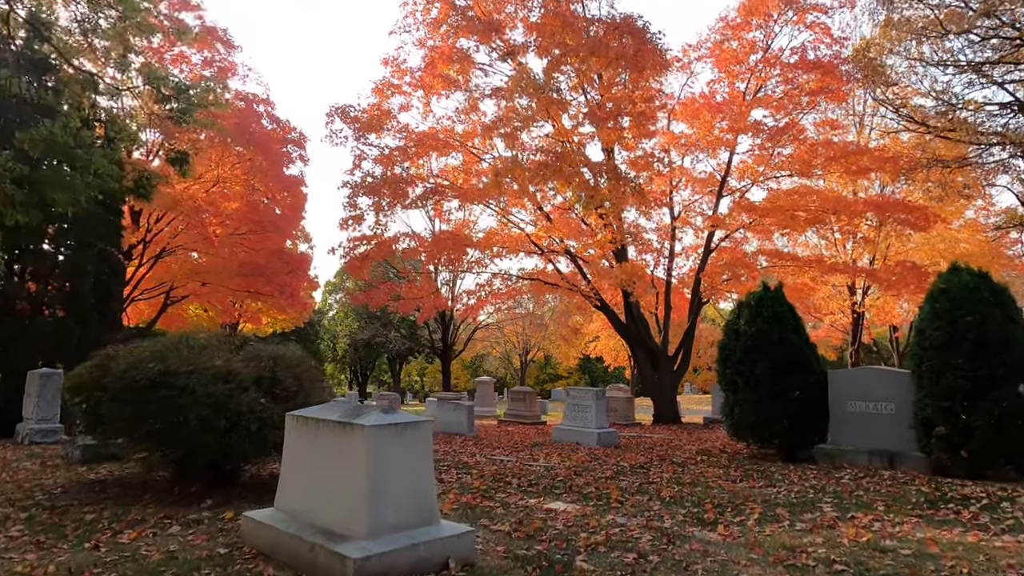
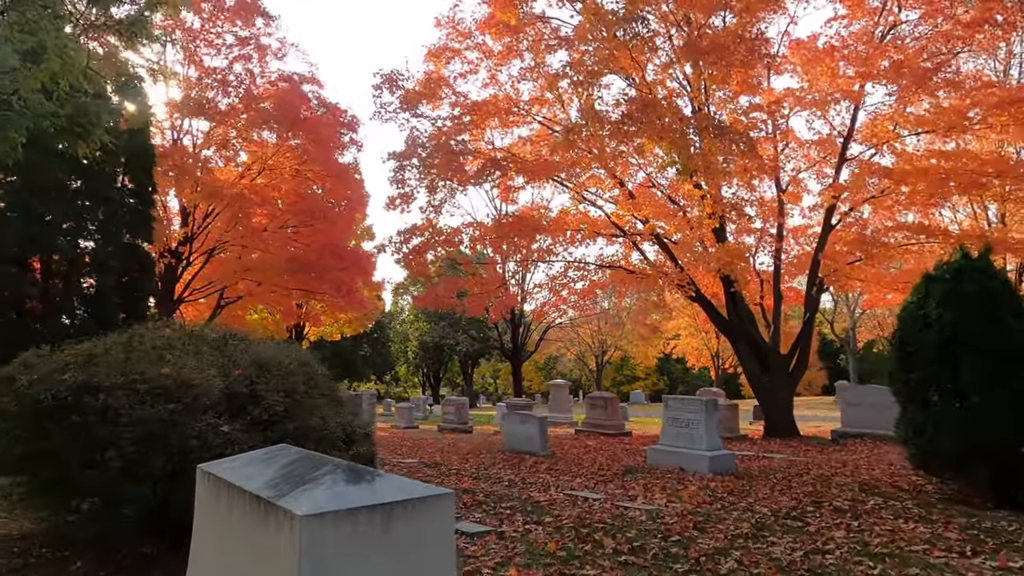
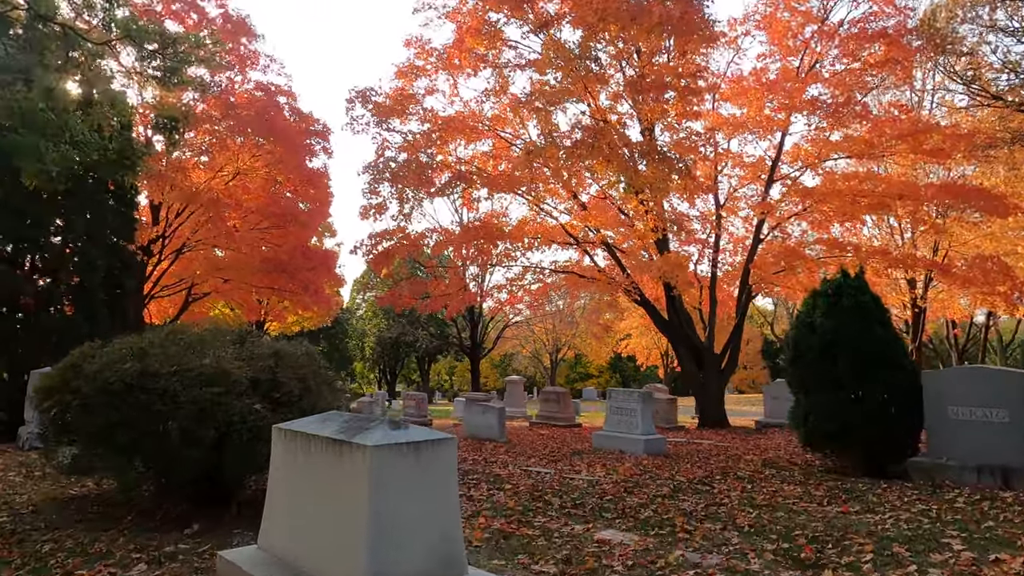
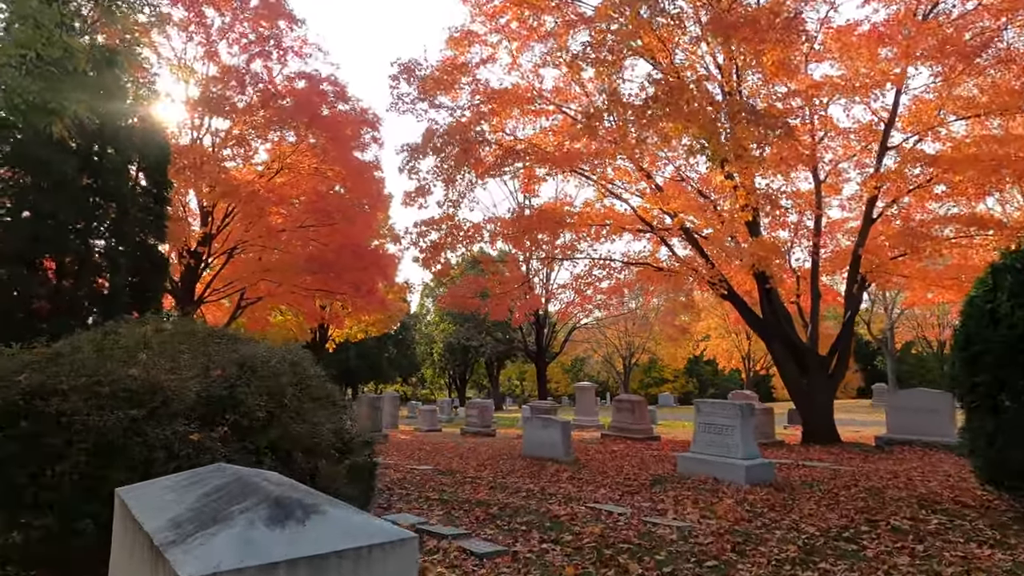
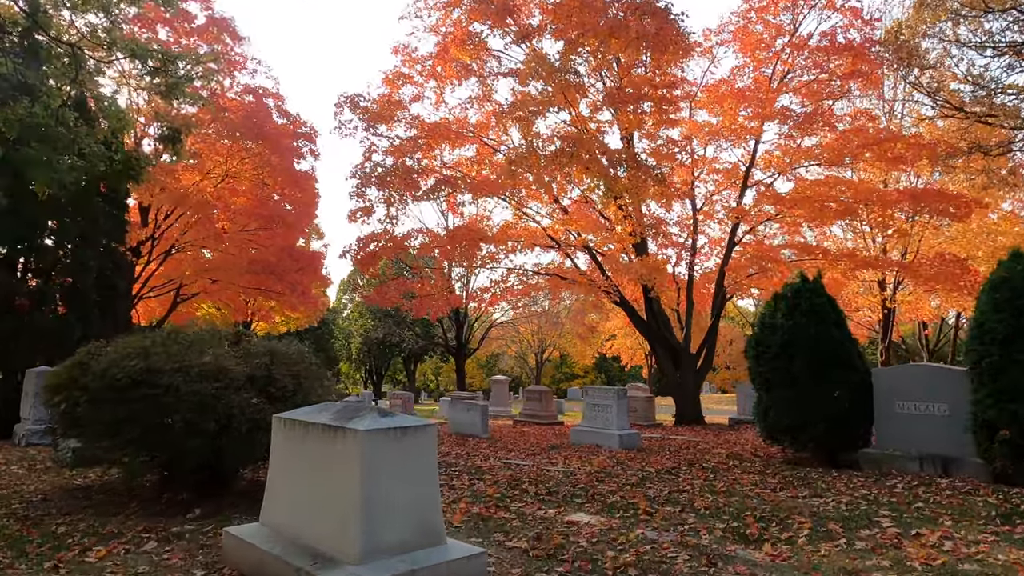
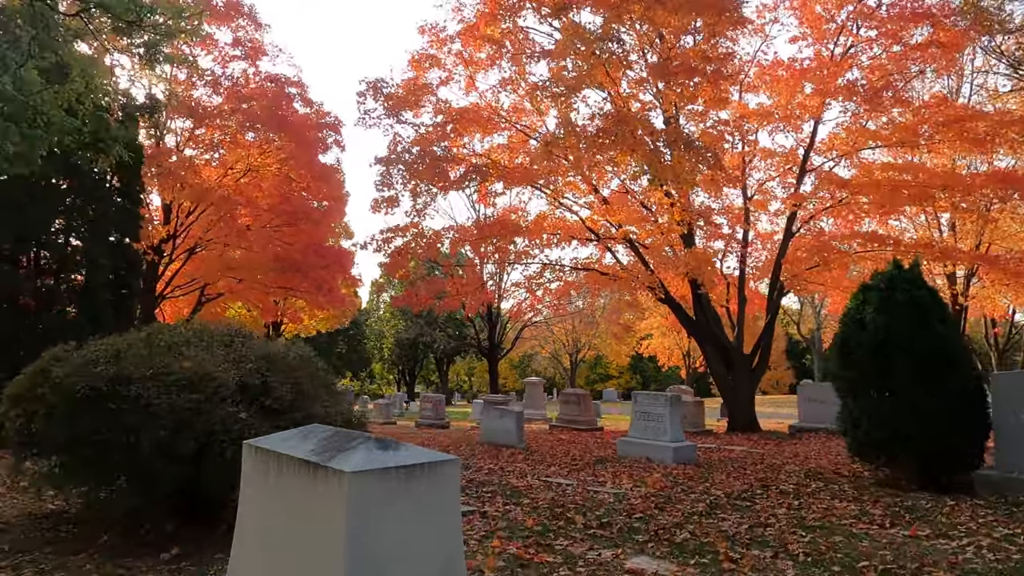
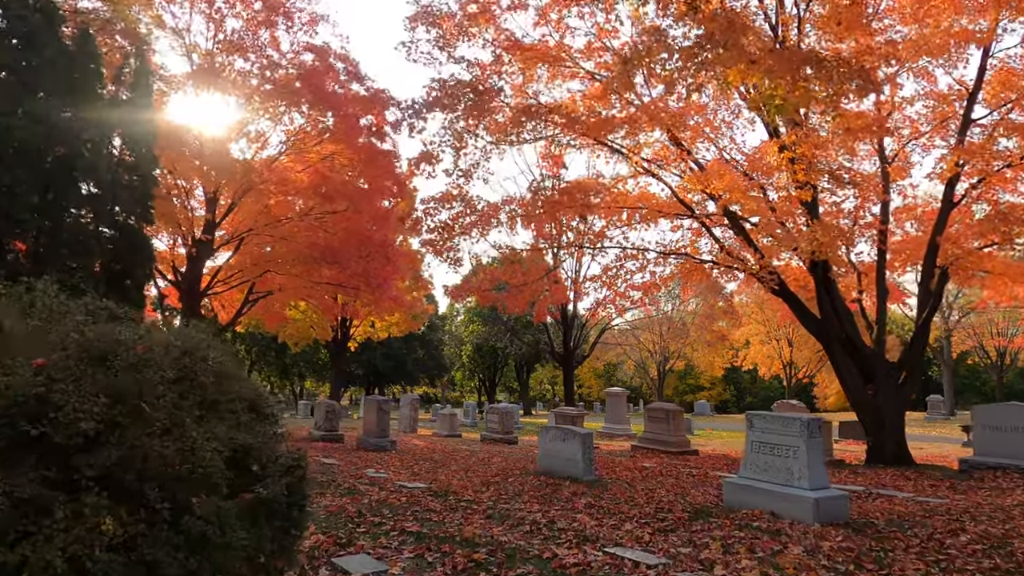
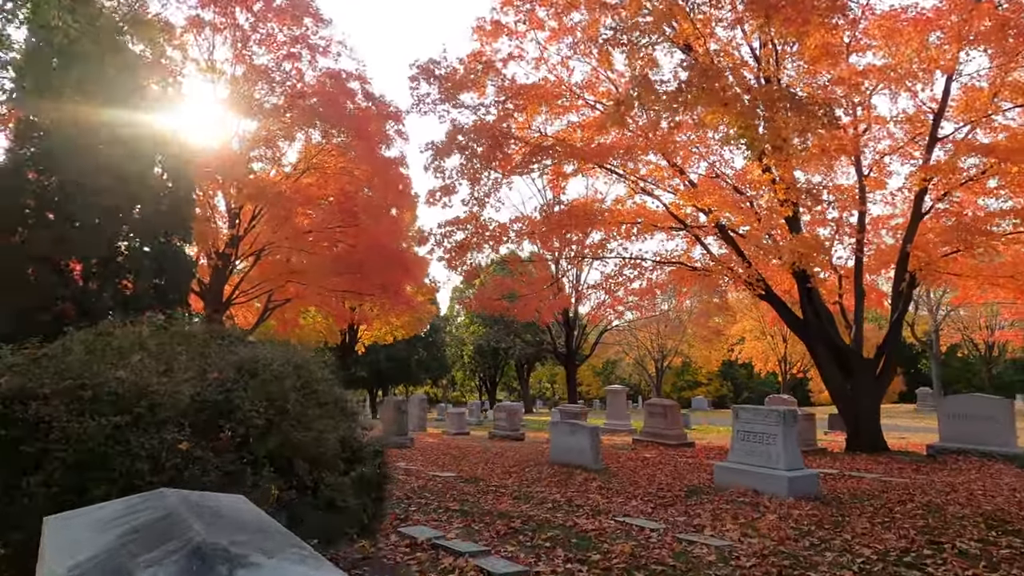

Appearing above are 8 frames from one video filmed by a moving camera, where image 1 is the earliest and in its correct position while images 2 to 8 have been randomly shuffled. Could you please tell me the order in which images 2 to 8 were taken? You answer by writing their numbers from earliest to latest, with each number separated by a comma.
5, 3, 6, 2, 4, 8, 7
